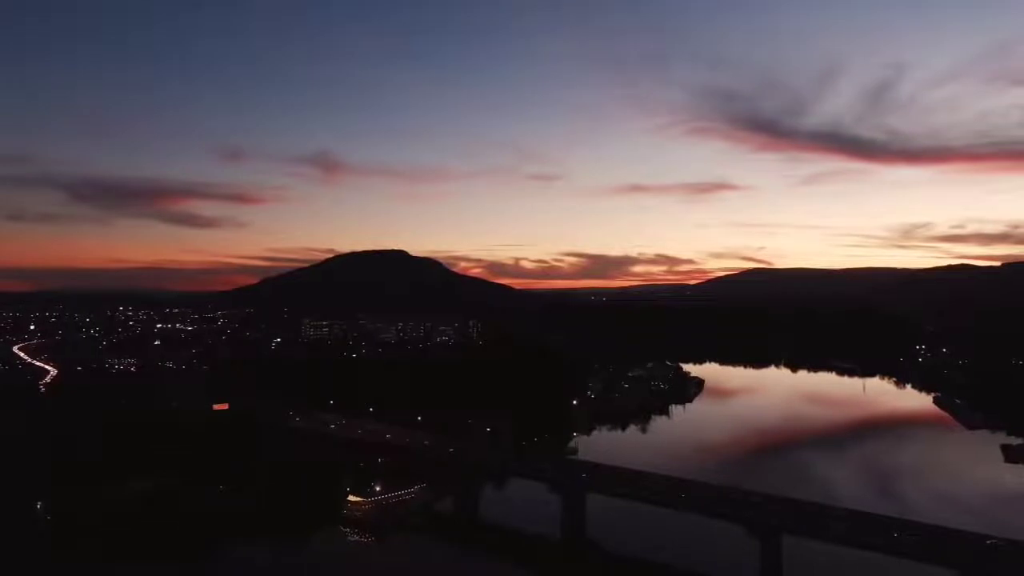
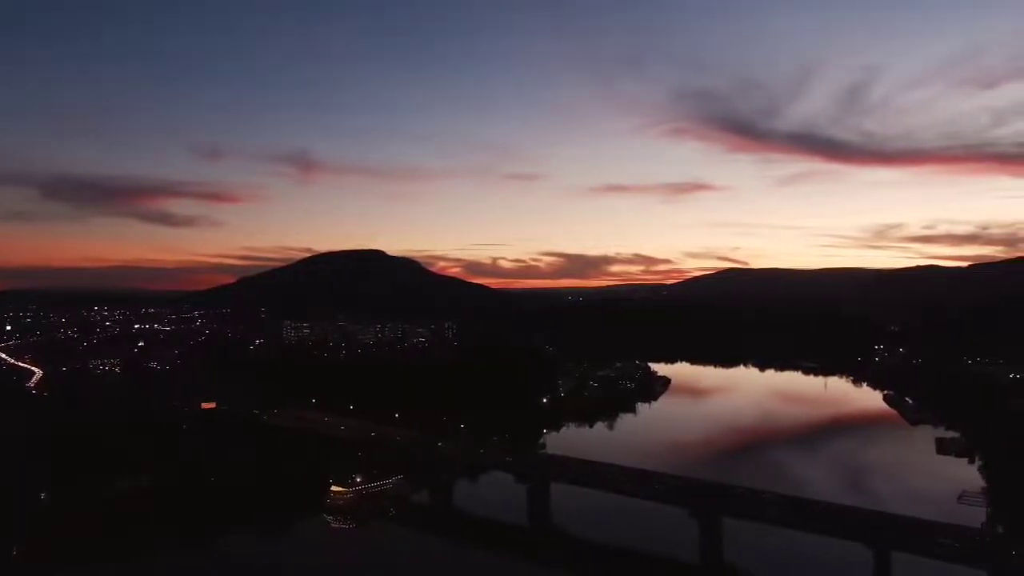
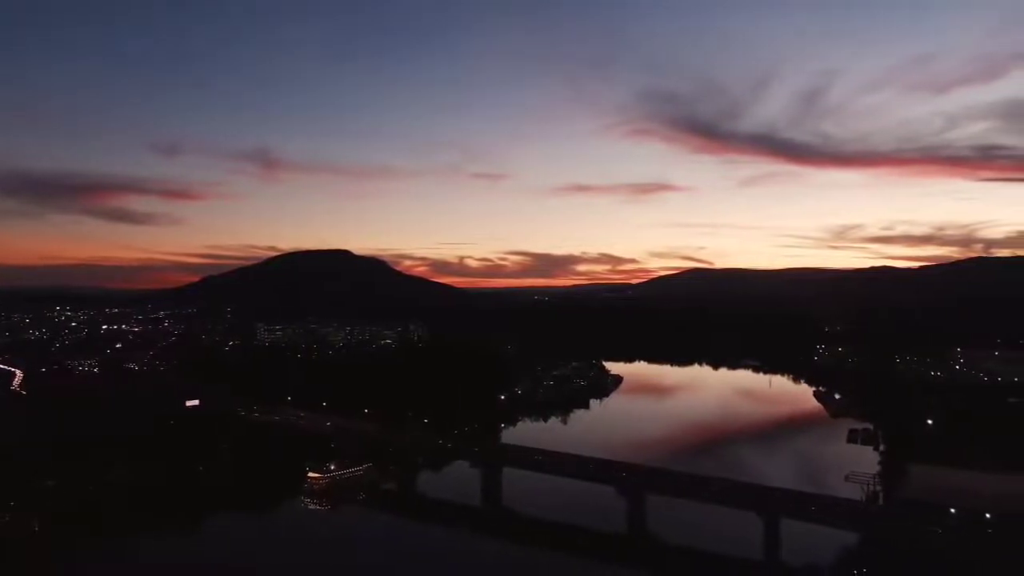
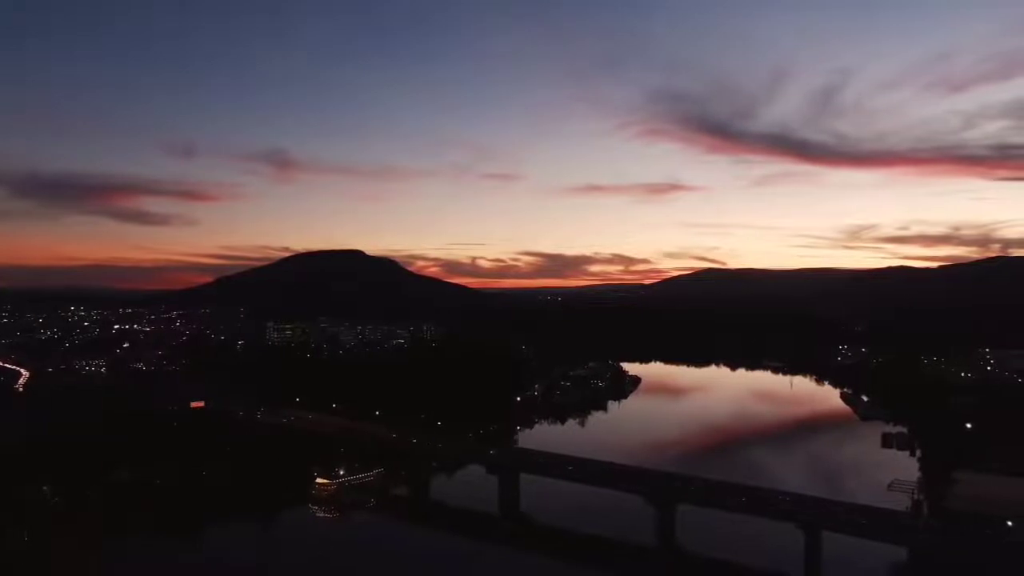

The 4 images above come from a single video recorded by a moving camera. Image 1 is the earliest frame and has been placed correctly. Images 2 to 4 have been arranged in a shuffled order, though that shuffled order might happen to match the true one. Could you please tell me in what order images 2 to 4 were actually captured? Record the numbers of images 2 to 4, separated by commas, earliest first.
2, 4, 3
